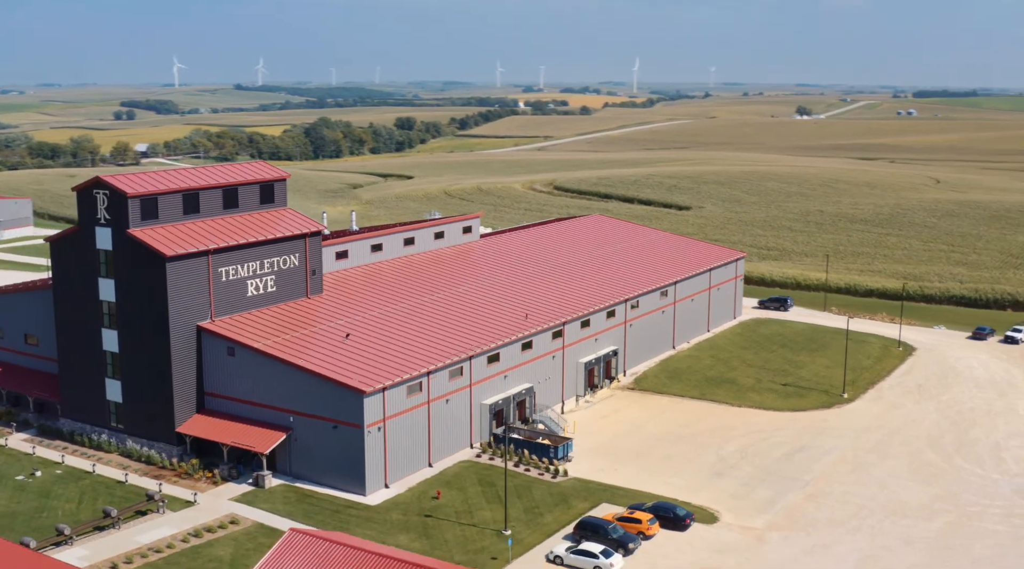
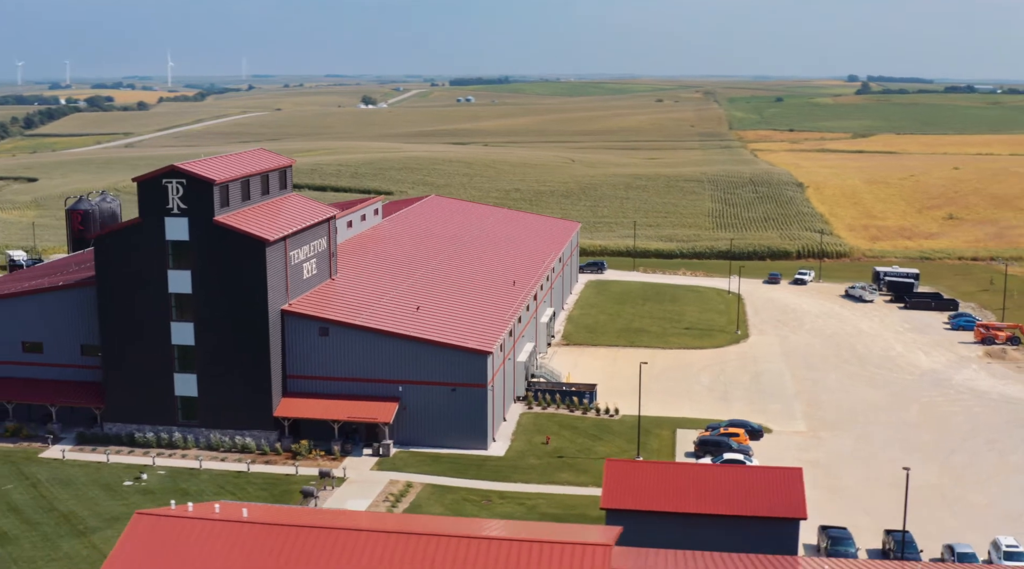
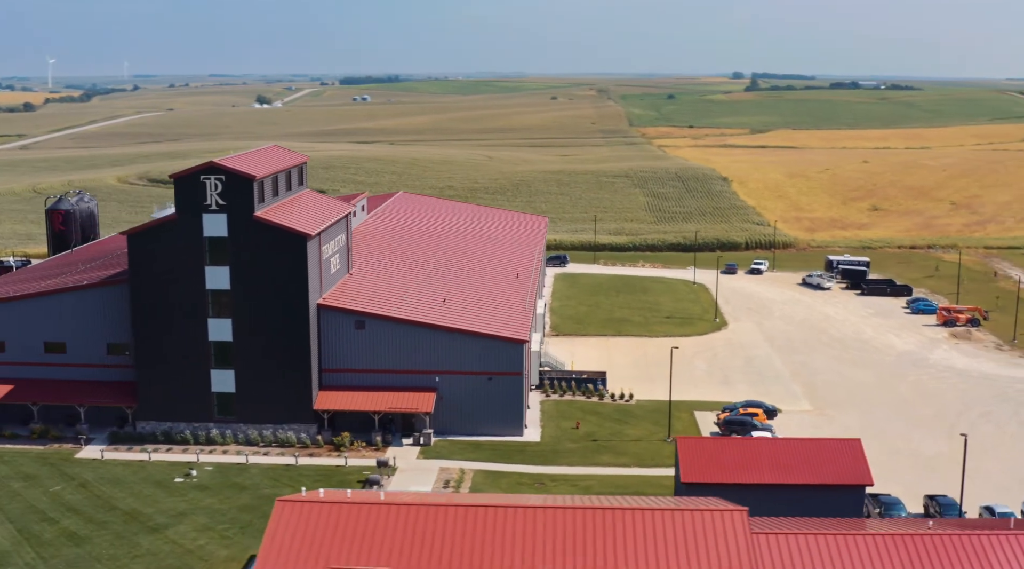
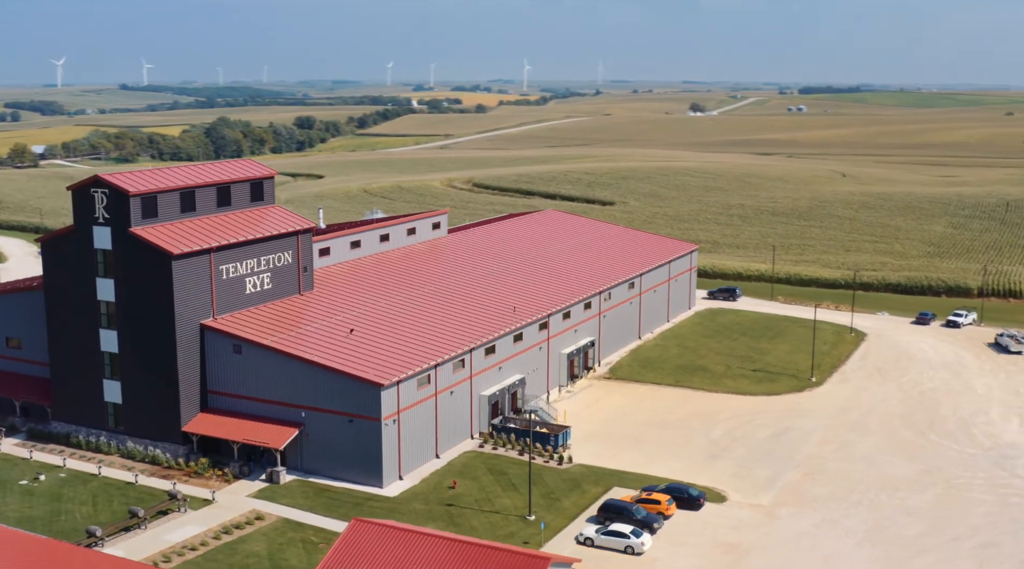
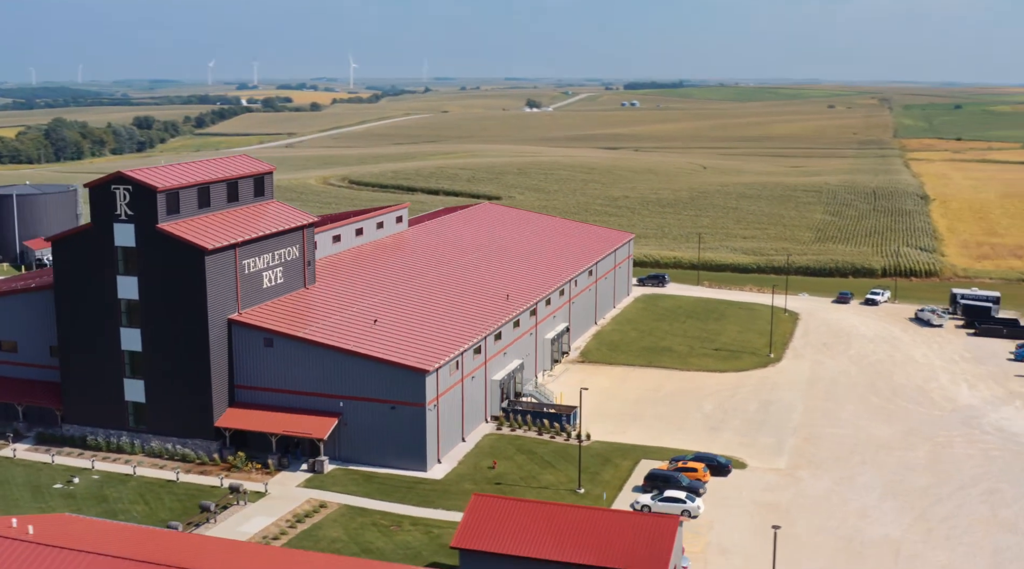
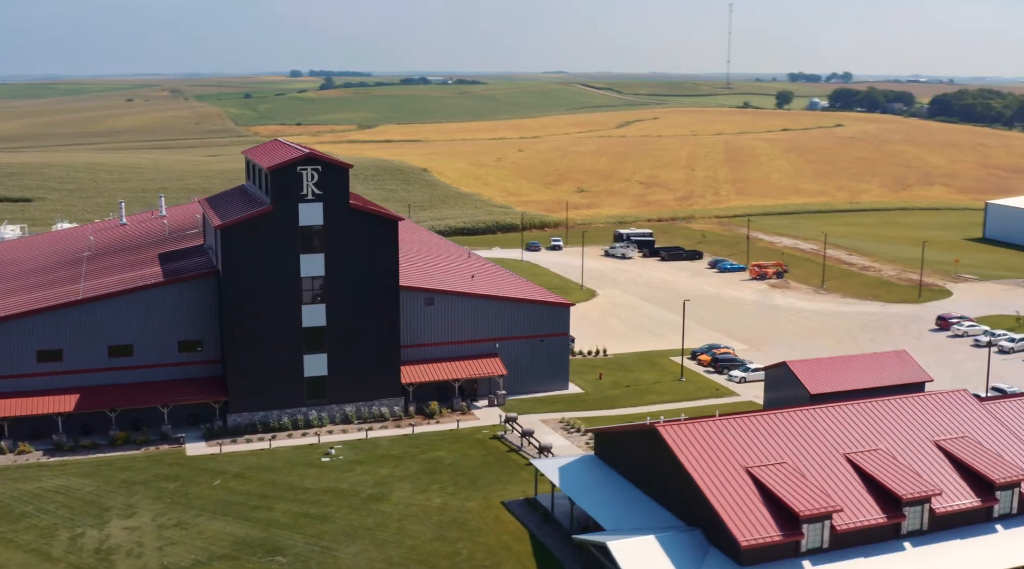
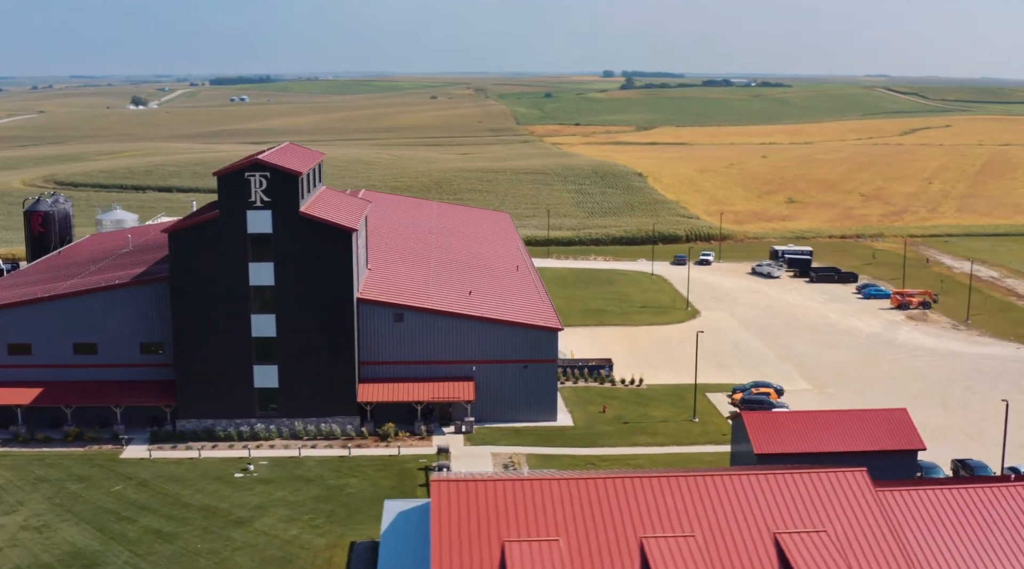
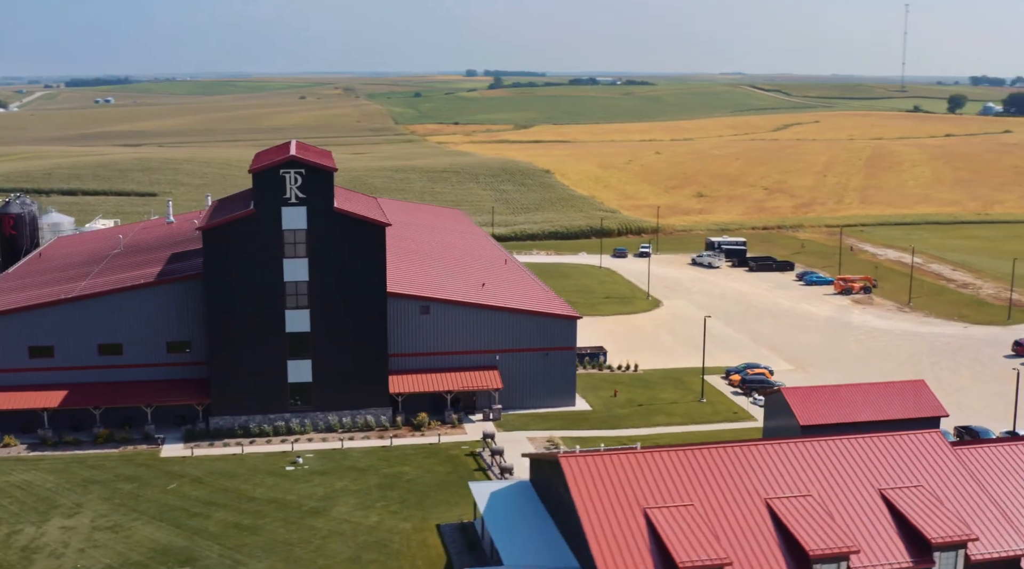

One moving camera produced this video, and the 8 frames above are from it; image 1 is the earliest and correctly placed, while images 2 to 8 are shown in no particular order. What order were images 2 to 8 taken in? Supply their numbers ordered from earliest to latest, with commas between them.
4, 5, 2, 3, 7, 8, 6
